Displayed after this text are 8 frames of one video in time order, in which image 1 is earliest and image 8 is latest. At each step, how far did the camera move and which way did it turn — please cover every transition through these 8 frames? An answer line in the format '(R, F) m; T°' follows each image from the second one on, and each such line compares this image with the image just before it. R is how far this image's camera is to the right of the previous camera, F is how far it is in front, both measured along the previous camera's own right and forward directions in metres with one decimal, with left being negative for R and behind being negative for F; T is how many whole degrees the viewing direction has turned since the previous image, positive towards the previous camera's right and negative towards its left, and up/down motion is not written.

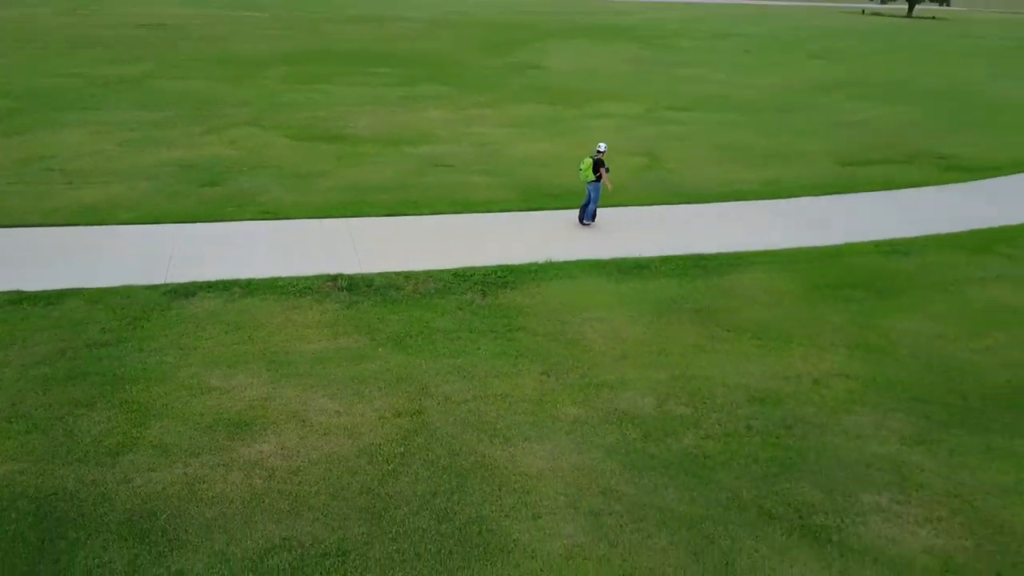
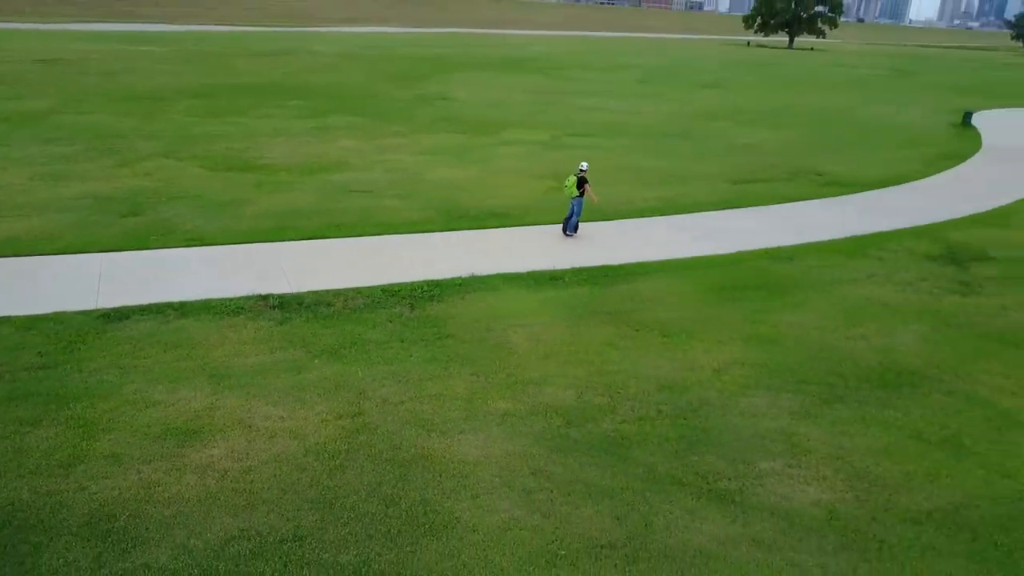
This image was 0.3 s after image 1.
(+0.1, -0.4) m; +4°
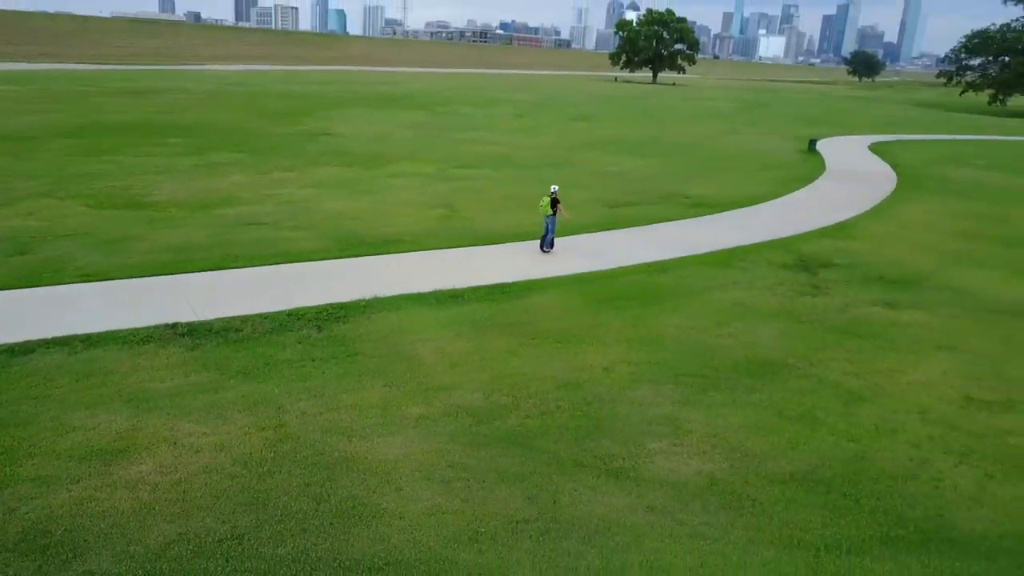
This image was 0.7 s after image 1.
(-0.2, -0.6) m; +8°
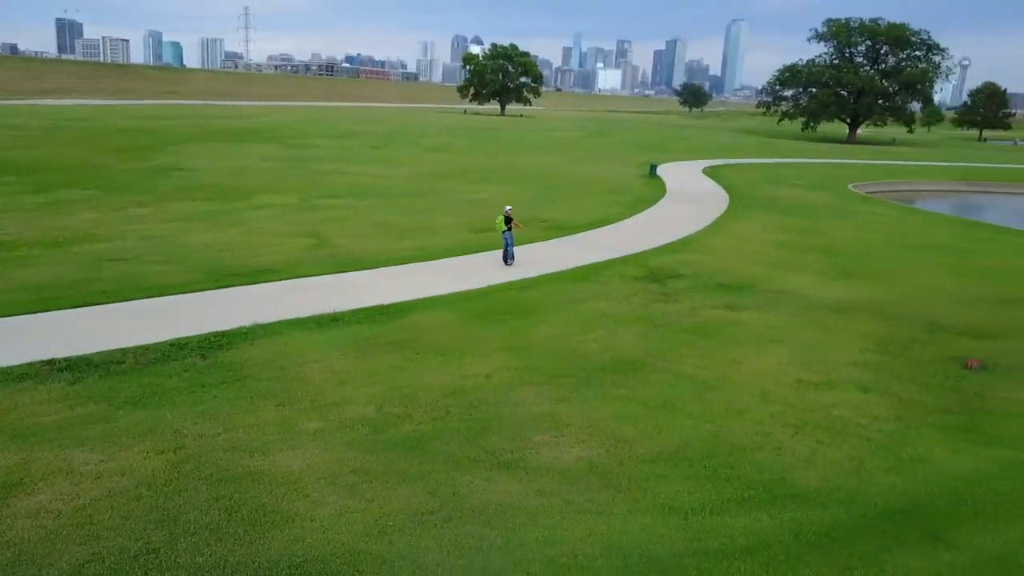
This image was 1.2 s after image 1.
(-0.3, -0.5) m; +10°
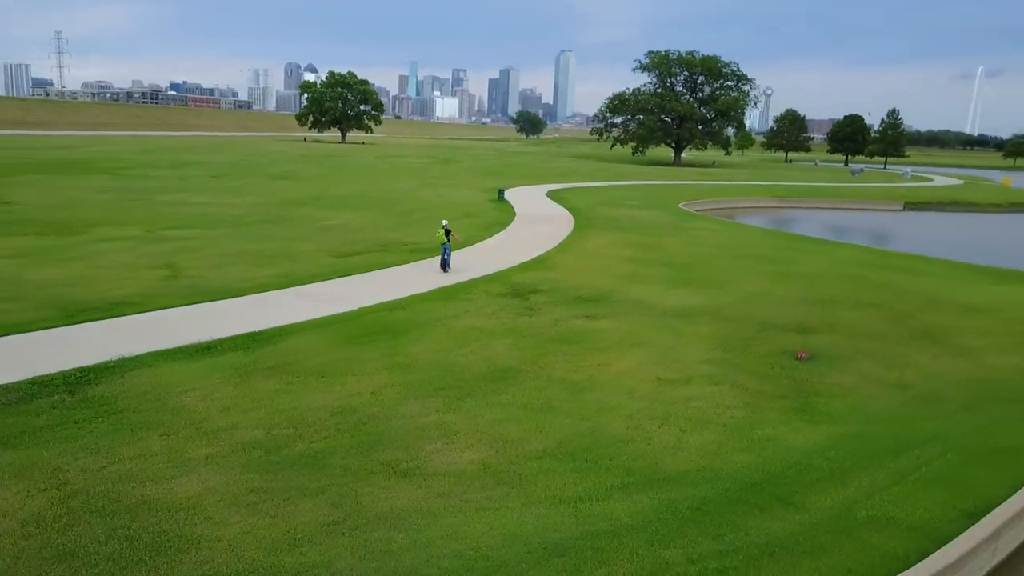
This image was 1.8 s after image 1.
(-0.4, -0.4) m; +11°
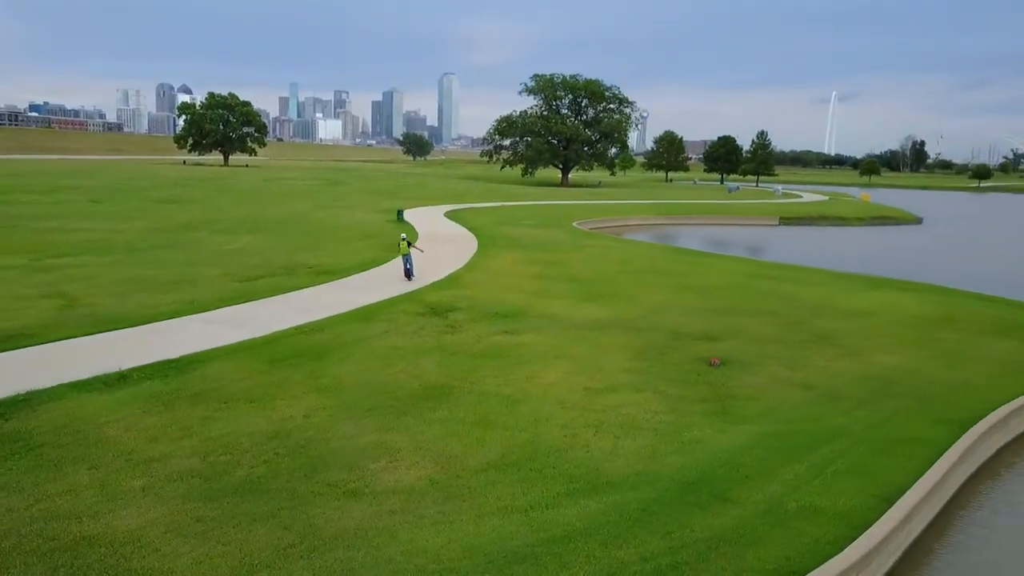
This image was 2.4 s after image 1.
(-0.5, -0.1) m; +8°
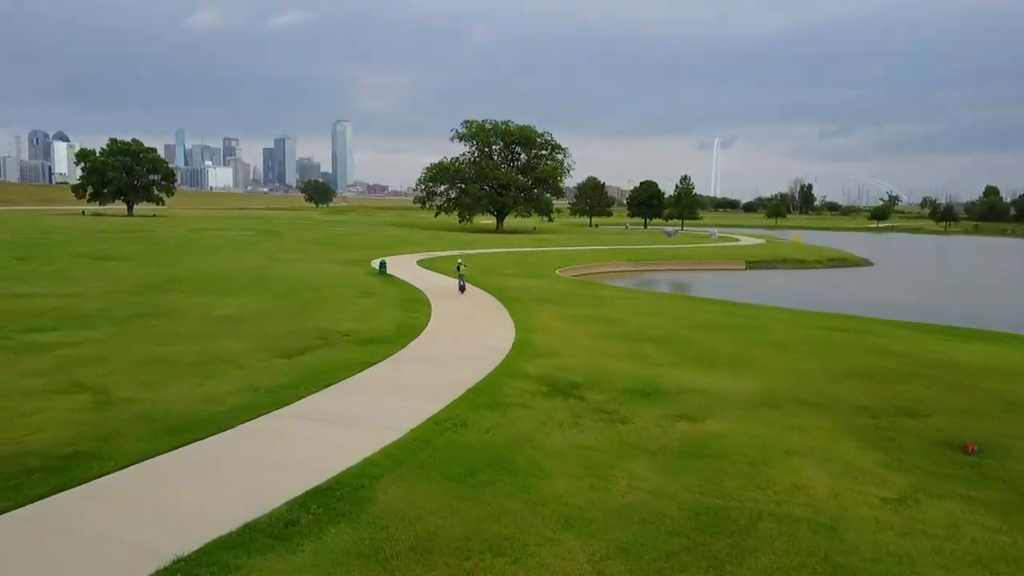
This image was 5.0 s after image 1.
(-3.6, +2.6) m; +7°
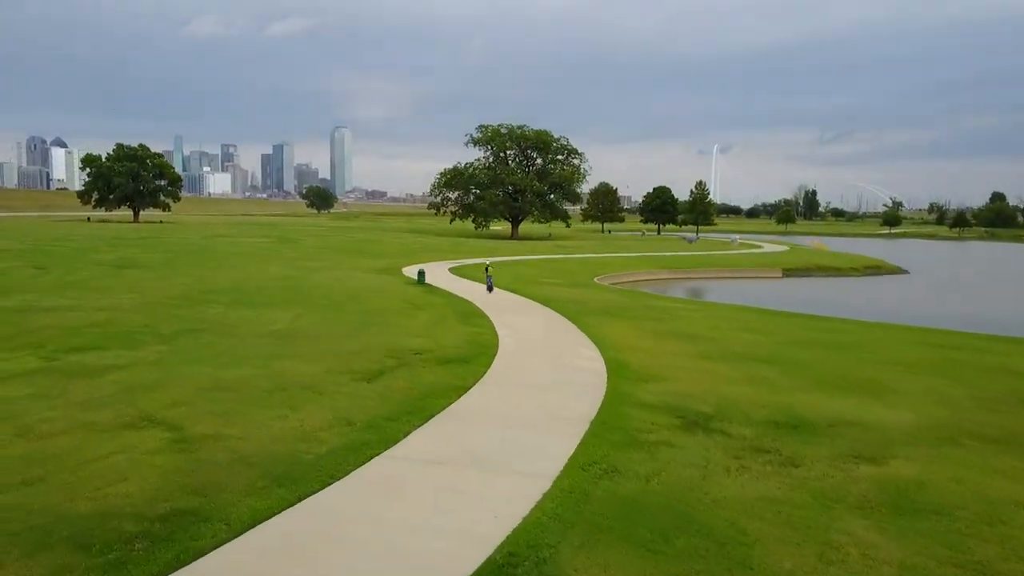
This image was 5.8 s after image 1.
(-1.7, +1.5) m; 0°
